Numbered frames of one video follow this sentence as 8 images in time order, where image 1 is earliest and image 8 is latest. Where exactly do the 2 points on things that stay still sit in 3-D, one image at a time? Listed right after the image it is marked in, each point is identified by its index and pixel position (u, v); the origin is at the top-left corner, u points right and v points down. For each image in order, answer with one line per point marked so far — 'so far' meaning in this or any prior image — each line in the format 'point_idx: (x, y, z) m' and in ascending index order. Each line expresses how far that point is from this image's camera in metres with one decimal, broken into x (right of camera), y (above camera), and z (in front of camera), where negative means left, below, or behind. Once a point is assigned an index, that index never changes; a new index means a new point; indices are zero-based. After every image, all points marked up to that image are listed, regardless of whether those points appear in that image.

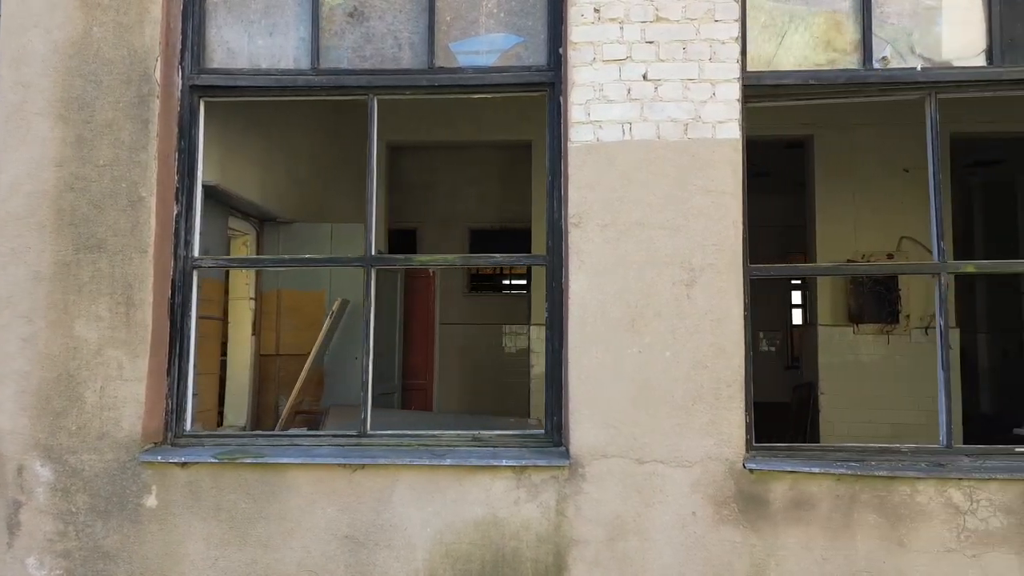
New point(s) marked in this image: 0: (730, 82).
0: (+0.9, +0.8, +2.6) m
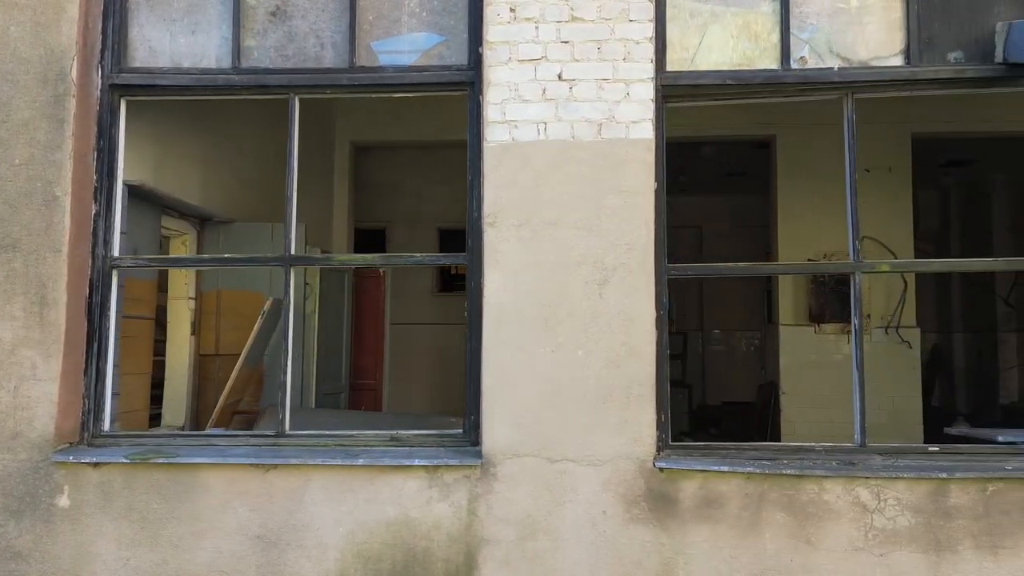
0: (+0.5, +0.8, +2.6) m
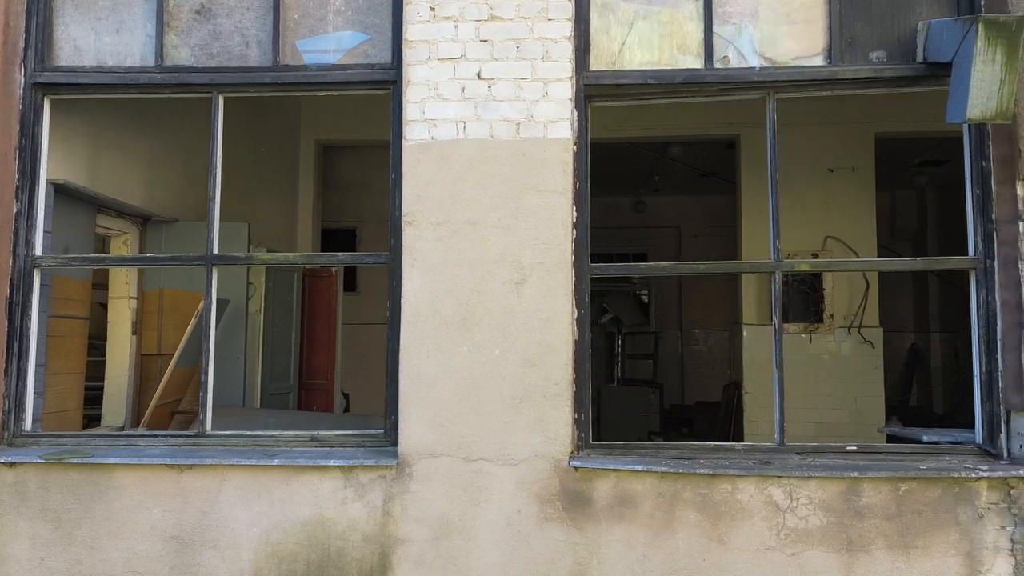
0: (+0.2, +0.8, +2.6) m
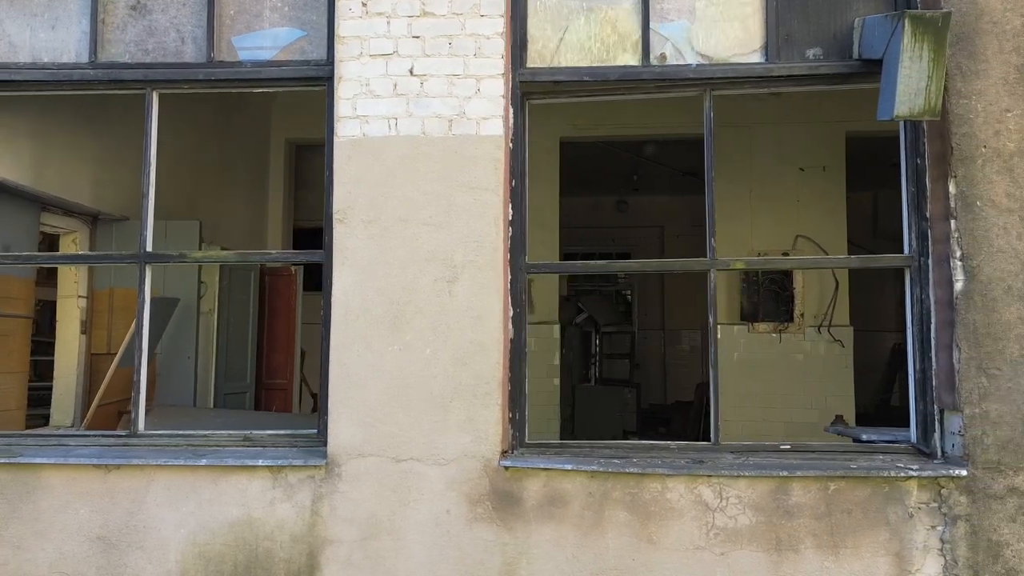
0: (-0.1, +0.8, +2.6) m
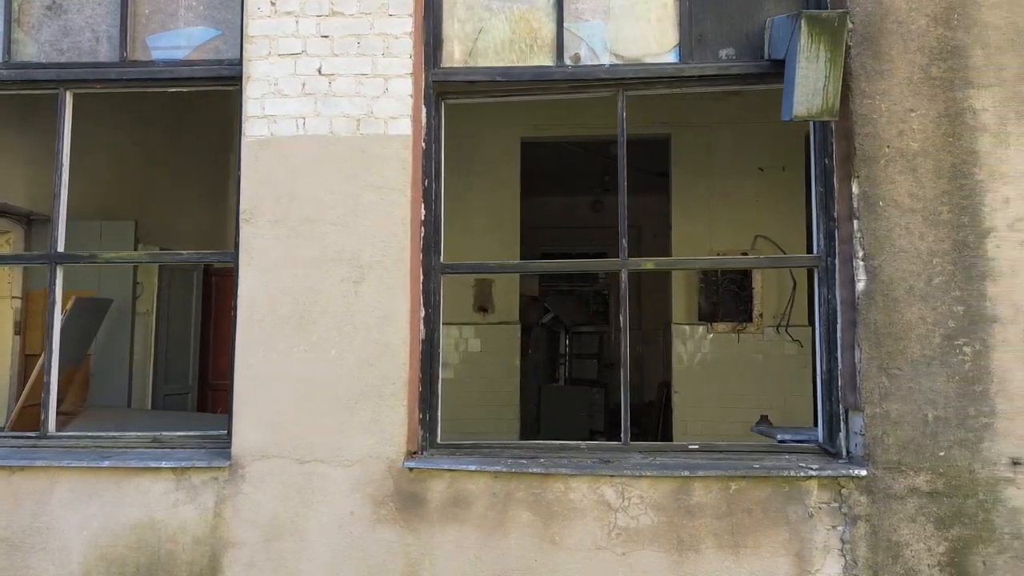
0: (-0.4, +0.8, +2.6) m
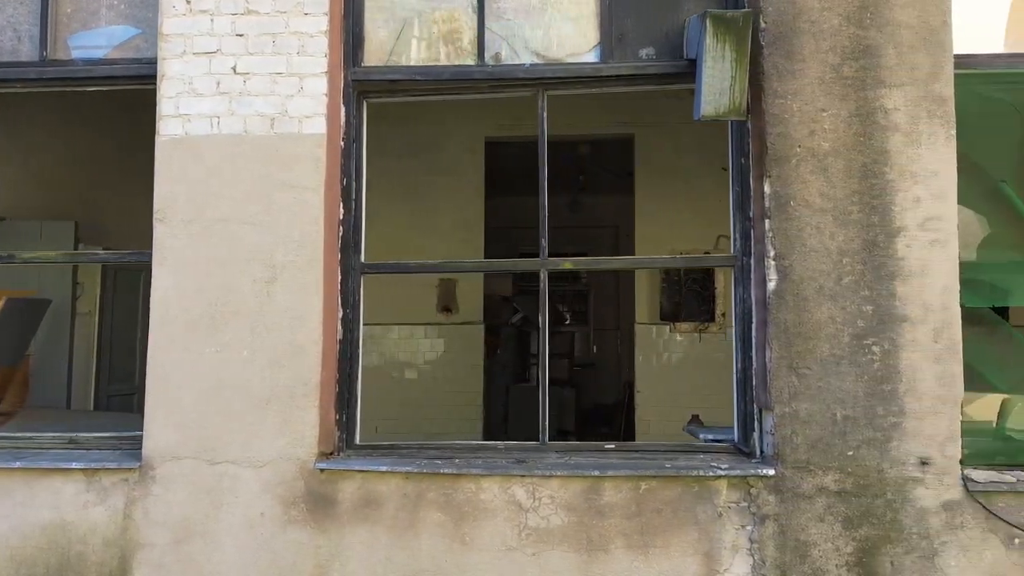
0: (-0.8, +0.8, +2.6) m
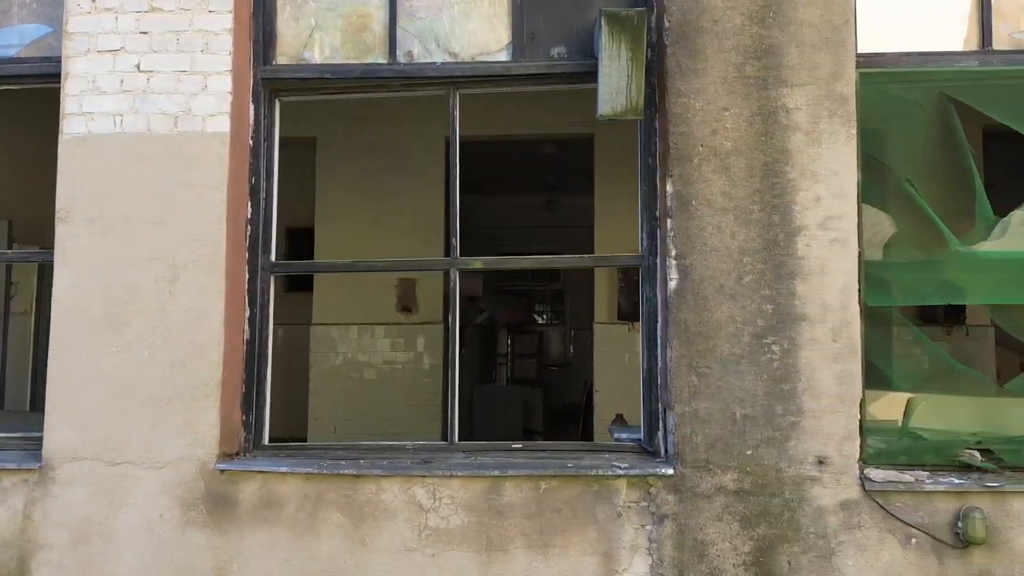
0: (-1.1, +0.8, +2.6) m
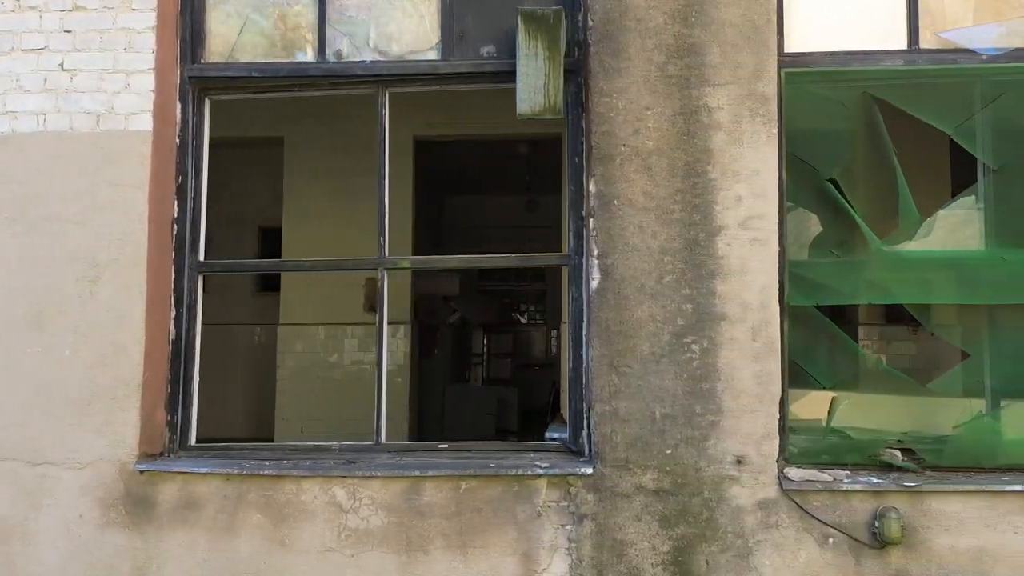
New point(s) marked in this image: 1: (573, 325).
0: (-1.4, +0.8, +2.6) m
1: (+0.2, -0.1, +2.6) m
